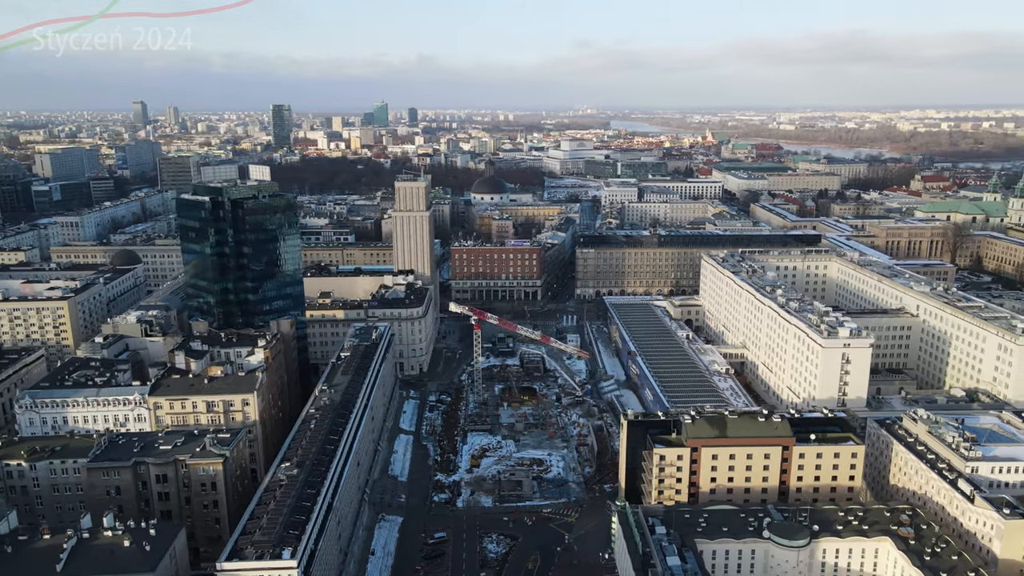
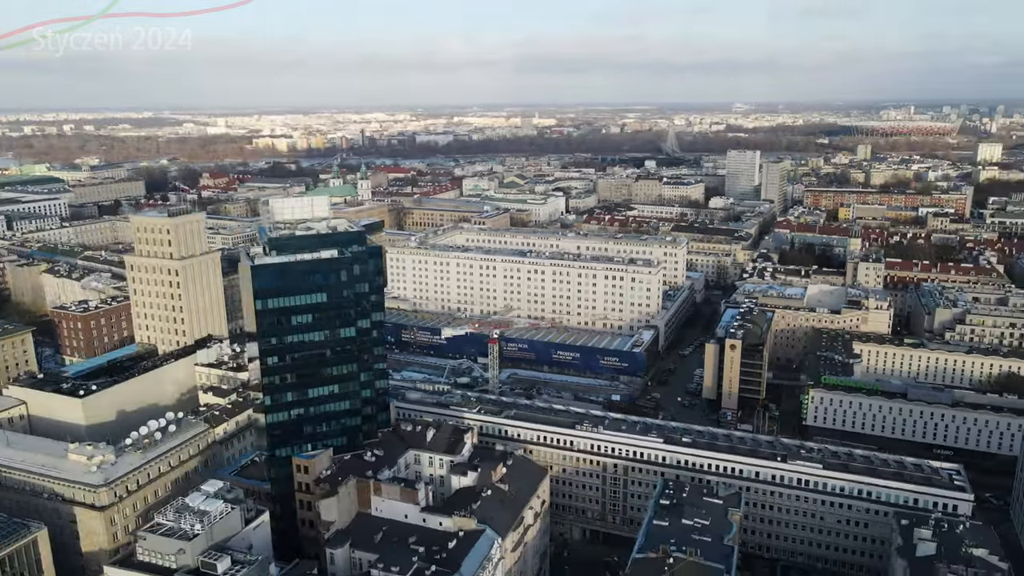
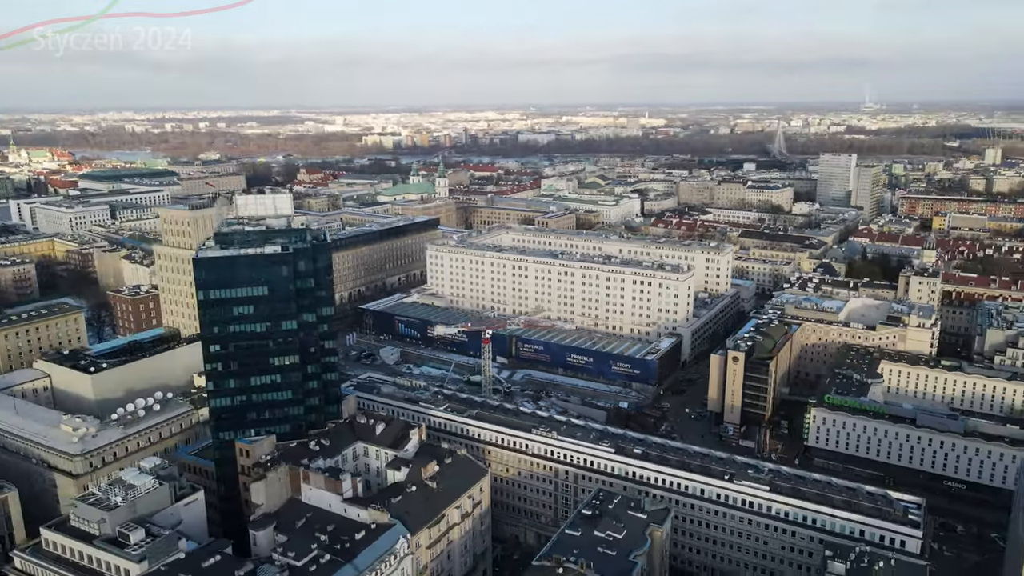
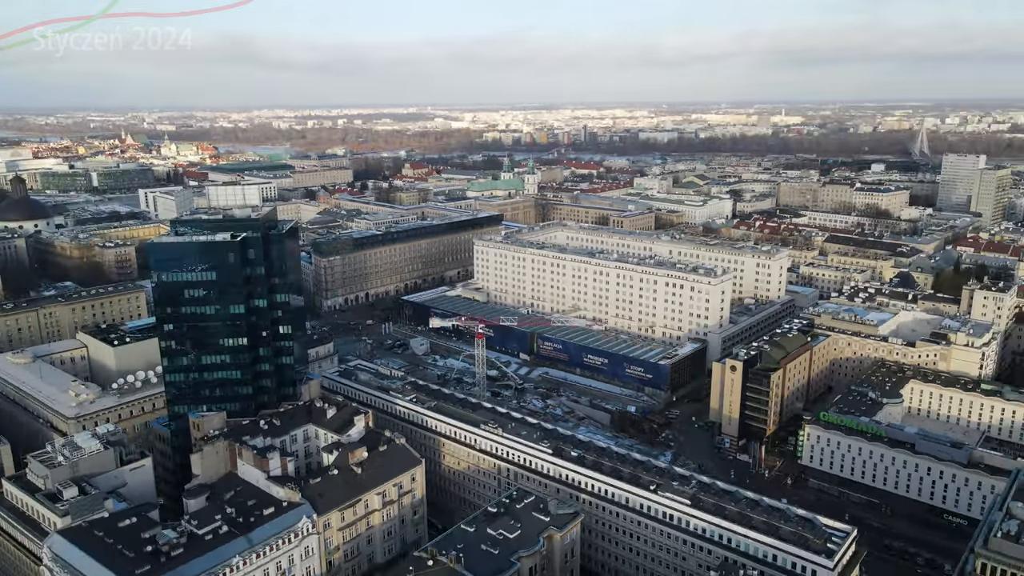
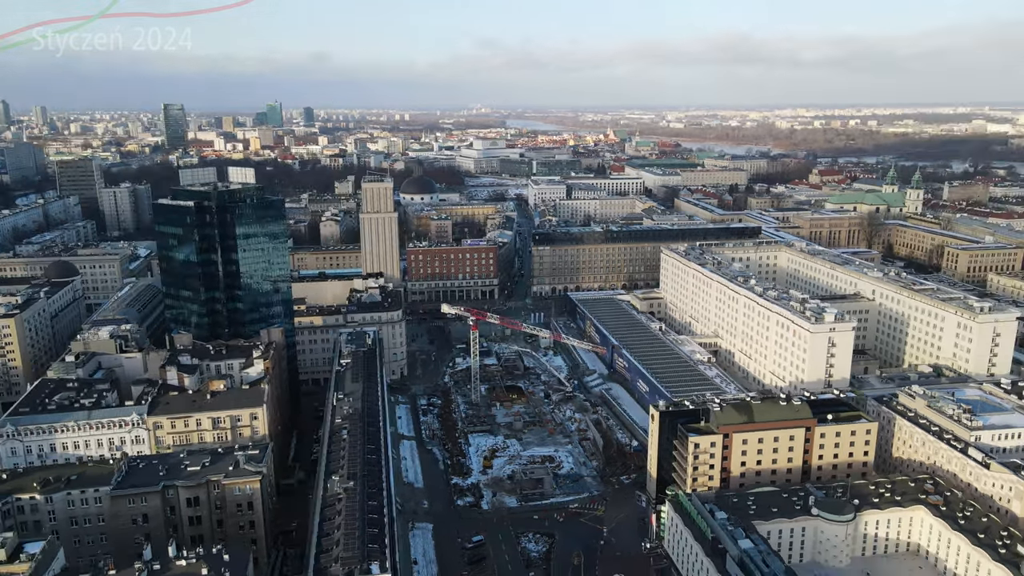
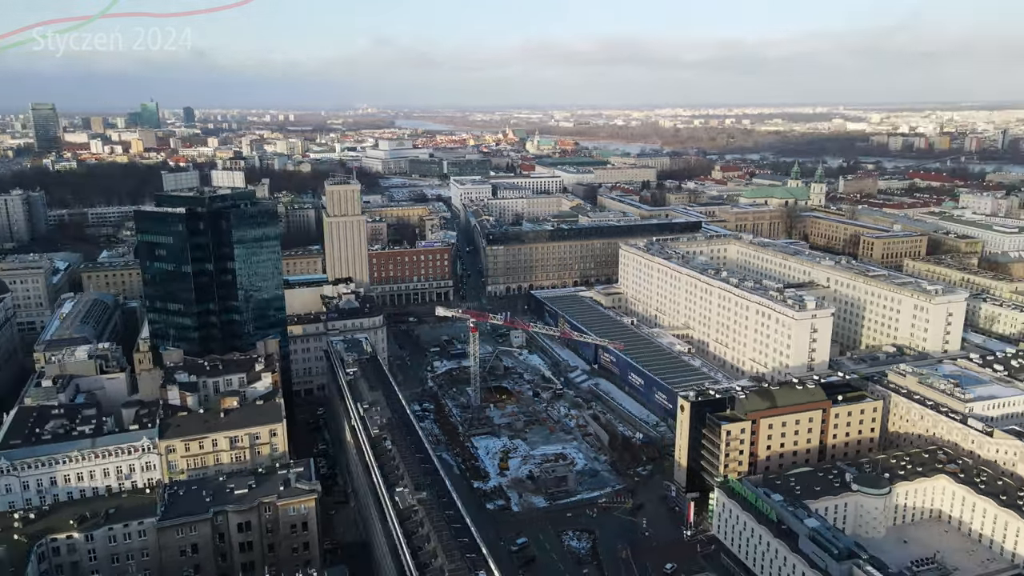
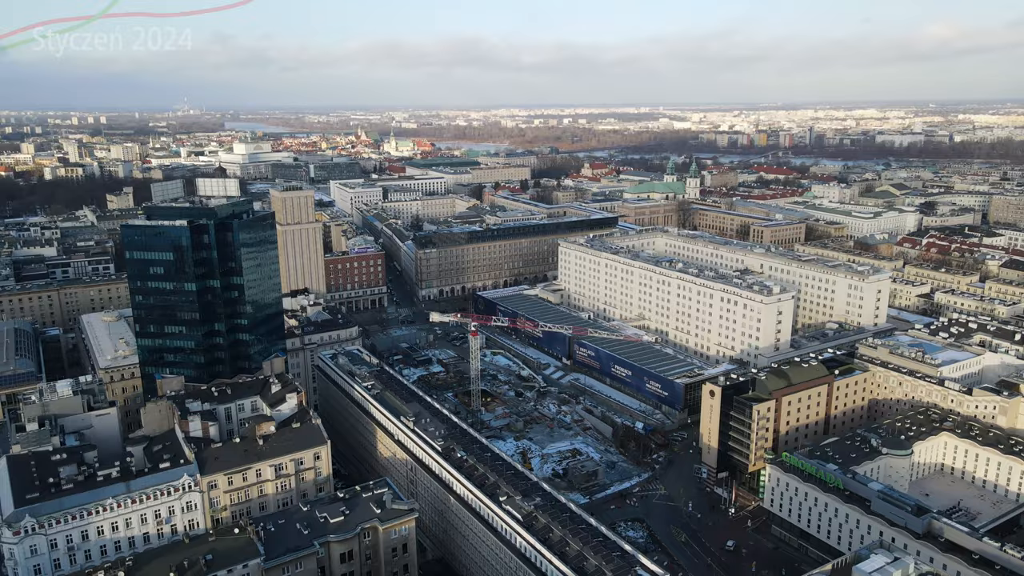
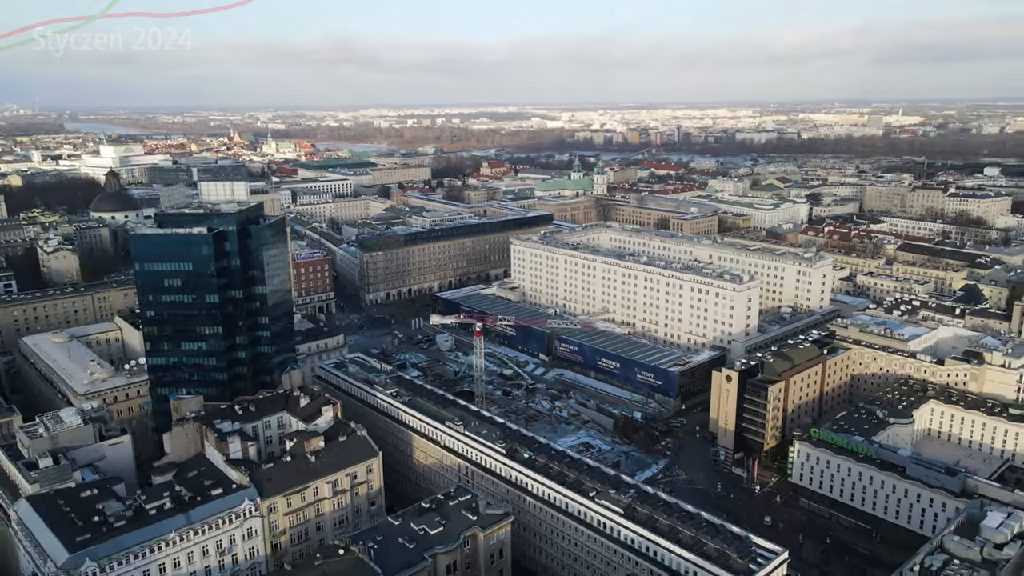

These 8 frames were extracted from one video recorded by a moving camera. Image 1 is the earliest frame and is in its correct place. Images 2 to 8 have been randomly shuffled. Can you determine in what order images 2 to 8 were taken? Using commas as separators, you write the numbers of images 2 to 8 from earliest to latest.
5, 6, 7, 8, 4, 3, 2
